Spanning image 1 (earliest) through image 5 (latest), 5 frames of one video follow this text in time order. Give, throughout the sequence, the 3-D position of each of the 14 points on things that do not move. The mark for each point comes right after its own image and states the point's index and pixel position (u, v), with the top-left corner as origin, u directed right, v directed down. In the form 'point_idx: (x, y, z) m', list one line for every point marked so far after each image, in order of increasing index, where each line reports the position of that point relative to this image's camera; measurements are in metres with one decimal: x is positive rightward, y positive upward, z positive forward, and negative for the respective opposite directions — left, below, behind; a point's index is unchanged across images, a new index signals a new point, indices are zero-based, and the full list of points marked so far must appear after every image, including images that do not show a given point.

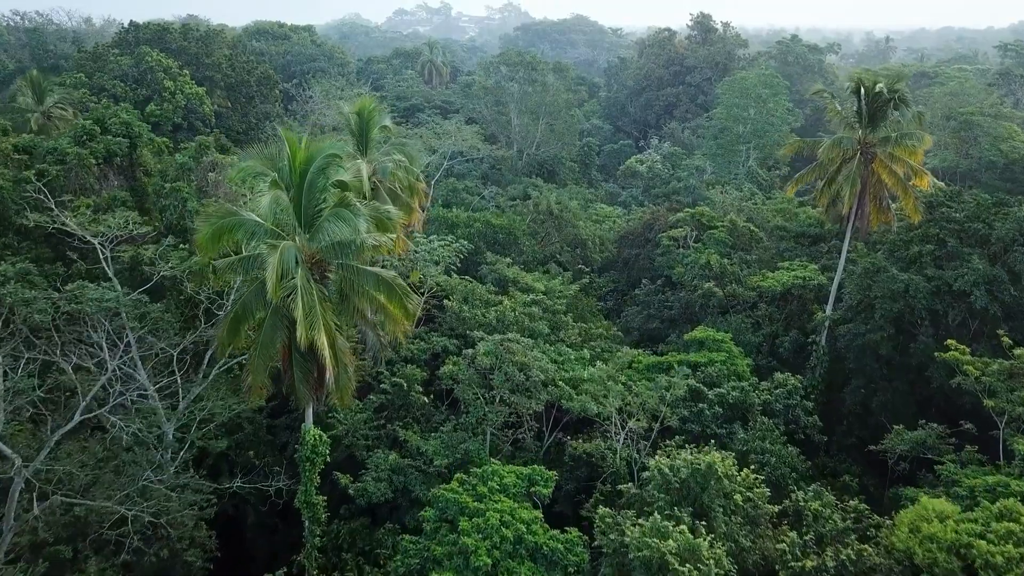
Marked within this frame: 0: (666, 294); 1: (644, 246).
0: (+3.6, -0.1, +17.3) m
1: (+3.5, +1.1, +19.9) m
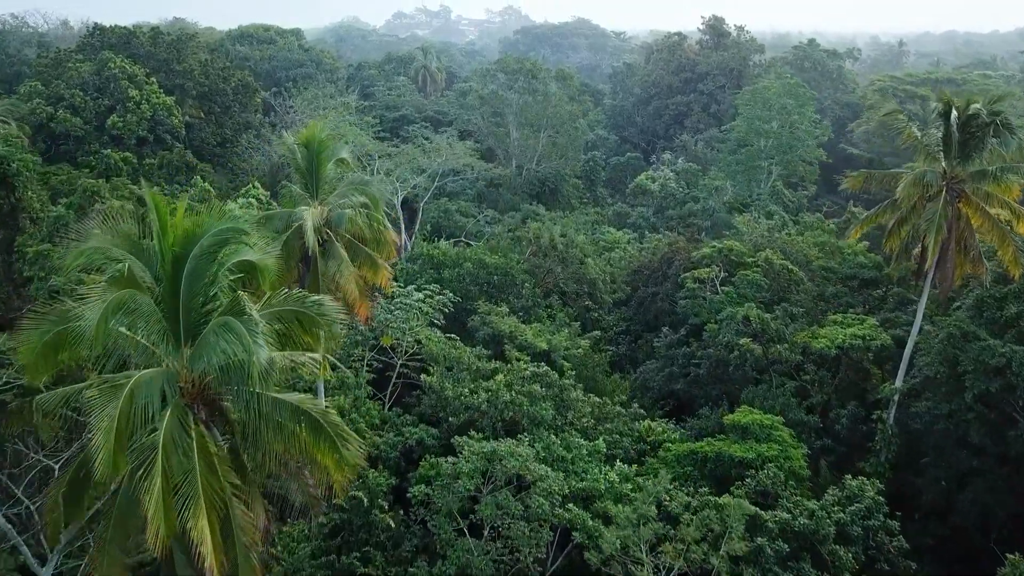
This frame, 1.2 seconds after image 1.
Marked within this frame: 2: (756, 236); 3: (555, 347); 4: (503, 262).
0: (+3.5, -1.2, +14.6) m
1: (+3.5, +0.1, +17.2) m
2: (+6.1, +1.3, +18.4) m
3: (+0.8, -1.0, +13.1) m
4: (-0.2, +0.5, +15.3) m
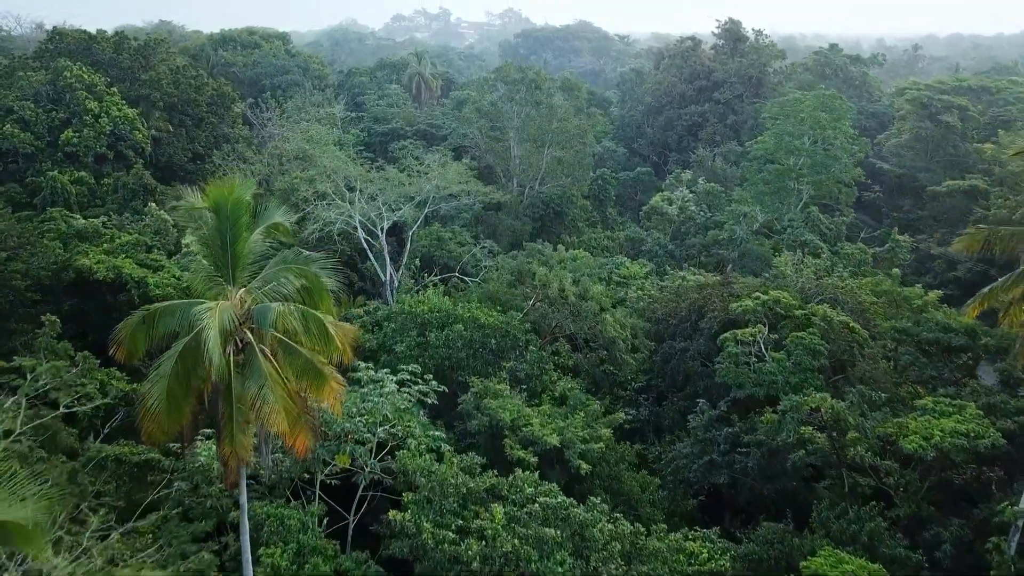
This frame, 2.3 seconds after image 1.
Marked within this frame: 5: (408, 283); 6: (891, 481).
0: (+3.5, -2.3, +11.8) m
1: (+3.5, -1.0, +14.4) m
2: (+6.1, +0.2, +15.6) m
3: (+0.8, -2.1, +10.3) m
4: (-0.2, -0.6, +12.5) m
5: (-2.7, +0.1, +19.2) m
6: (+5.1, -2.6, +10.0) m
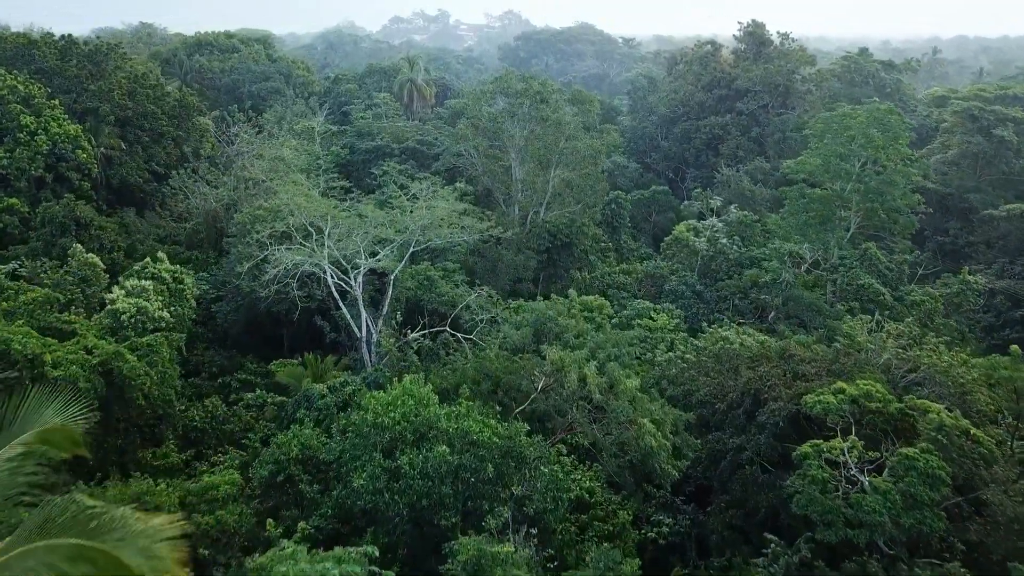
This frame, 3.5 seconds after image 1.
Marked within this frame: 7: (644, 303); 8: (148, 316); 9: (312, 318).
0: (+3.6, -3.5, +8.4) m
1: (+3.6, -2.3, +11.1) m
2: (+6.1, -1.1, +12.3) m
3: (+0.8, -3.3, +6.9) m
4: (-0.1, -1.8, +9.2) m
5: (-2.6, -1.1, +15.8) m
6: (+5.2, -3.8, +6.7) m
7: (+3.4, -0.4, +18.8) m
8: (-6.9, -0.5, +14.1) m
9: (-4.8, -0.7, +17.6) m
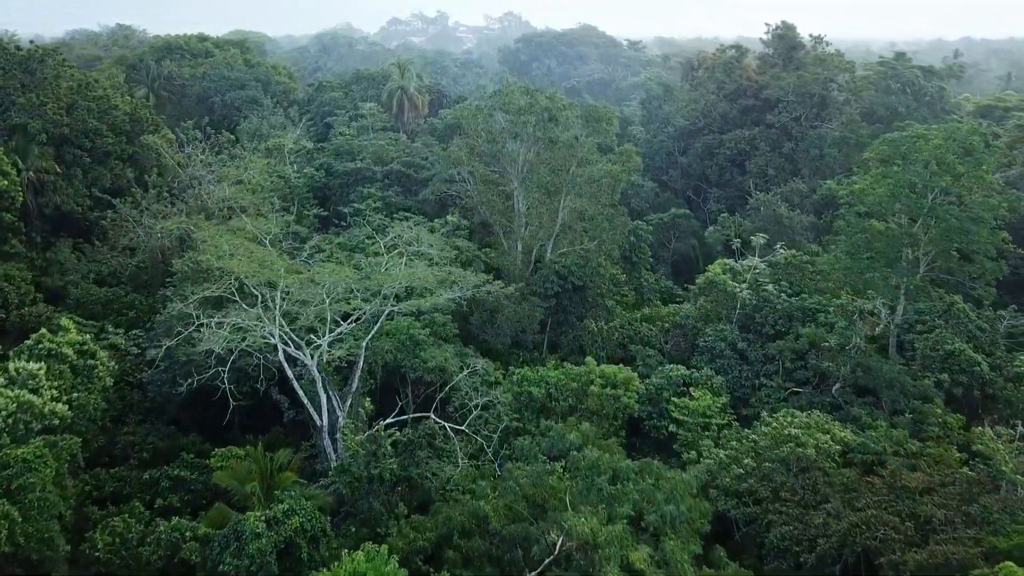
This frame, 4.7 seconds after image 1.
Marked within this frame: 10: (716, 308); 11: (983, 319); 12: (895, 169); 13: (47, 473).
0: (+3.6, -4.7, +5.0) m
1: (+3.6, -3.5, +7.6) m
2: (+6.2, -2.3, +8.8) m
3: (+0.9, -4.6, +3.4) m
4: (0.0, -3.0, +5.7) m
5: (-2.6, -2.4, +12.4) m
6: (+5.2, -5.0, +3.2) m
7: (+3.4, -1.6, +15.4) m
8: (-6.8, -1.8, +10.6) m
9: (-4.7, -2.0, +14.2) m
10: (+4.9, -0.4, +17.5) m
11: (+9.6, -0.6, +15.2) m
12: (+8.9, +2.8, +17.3) m
13: (-6.3, -2.5, +10.0) m
